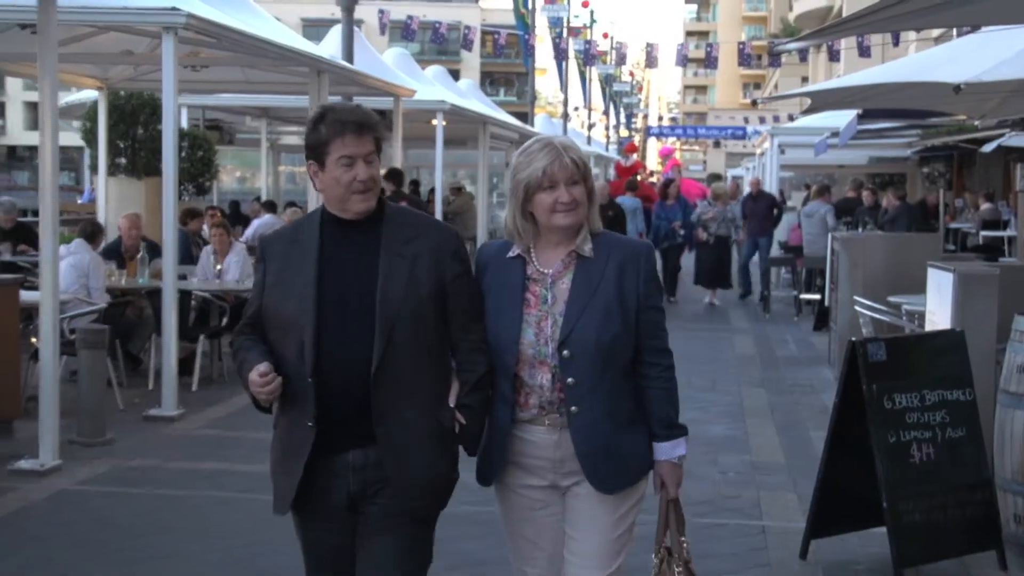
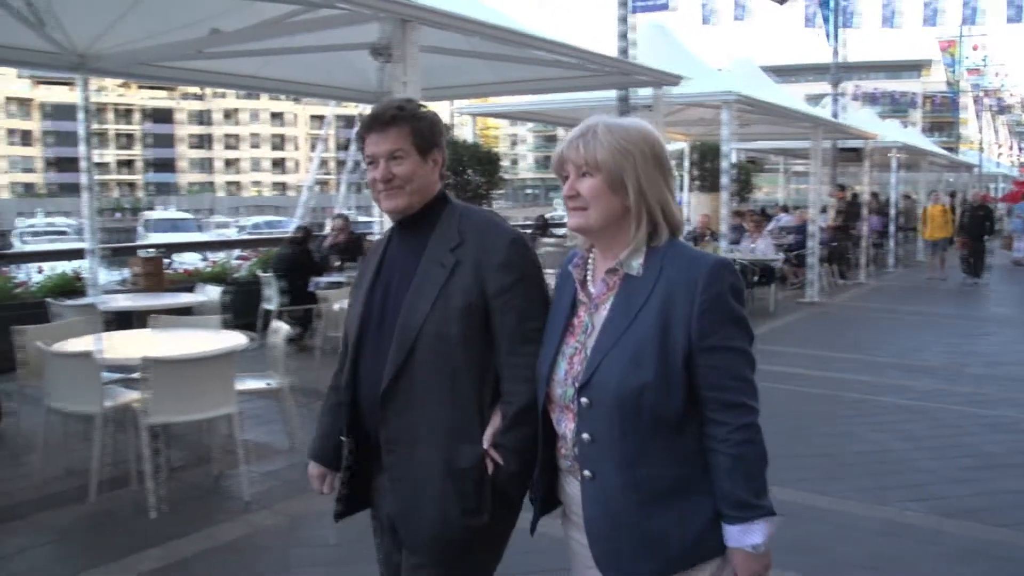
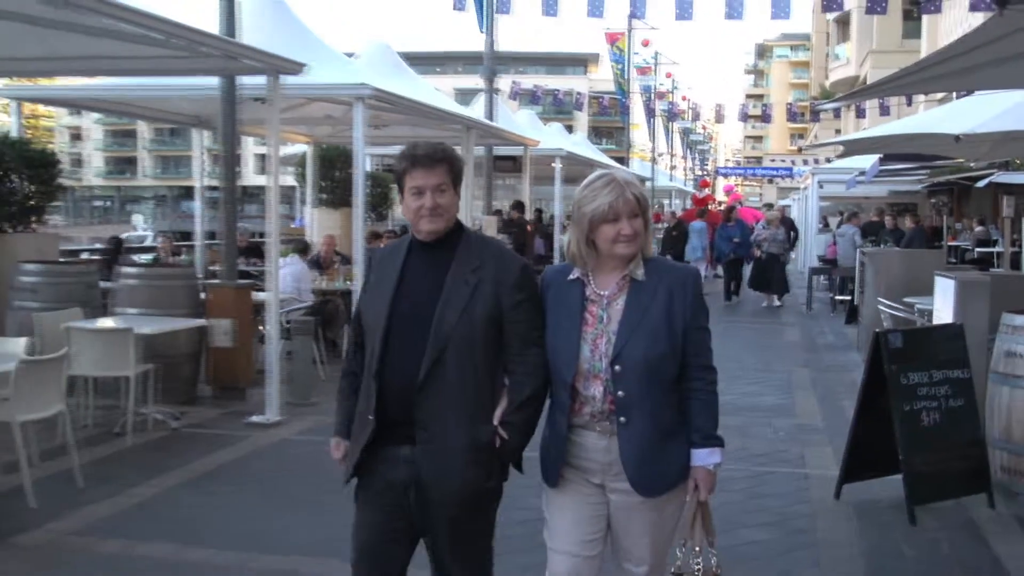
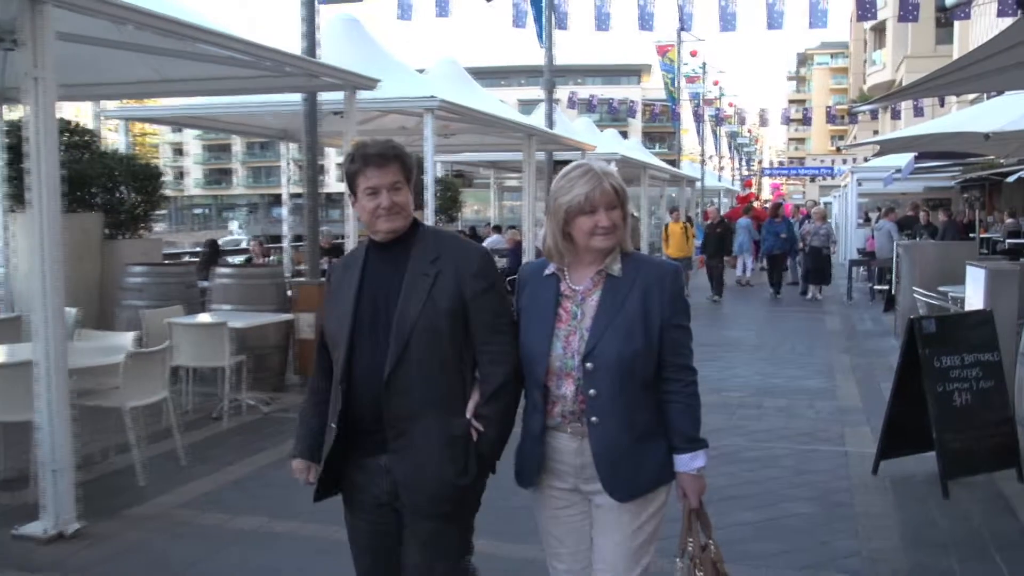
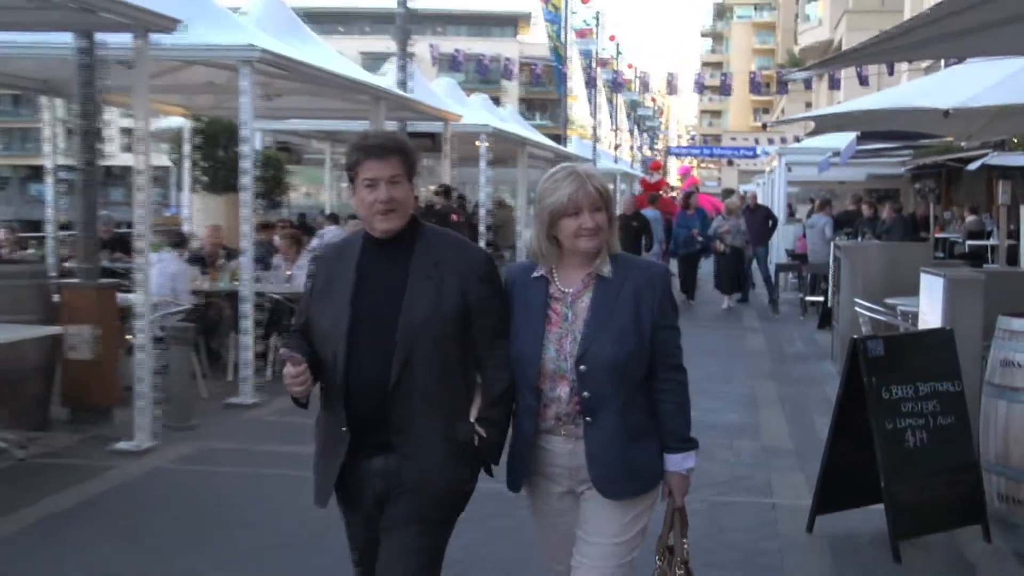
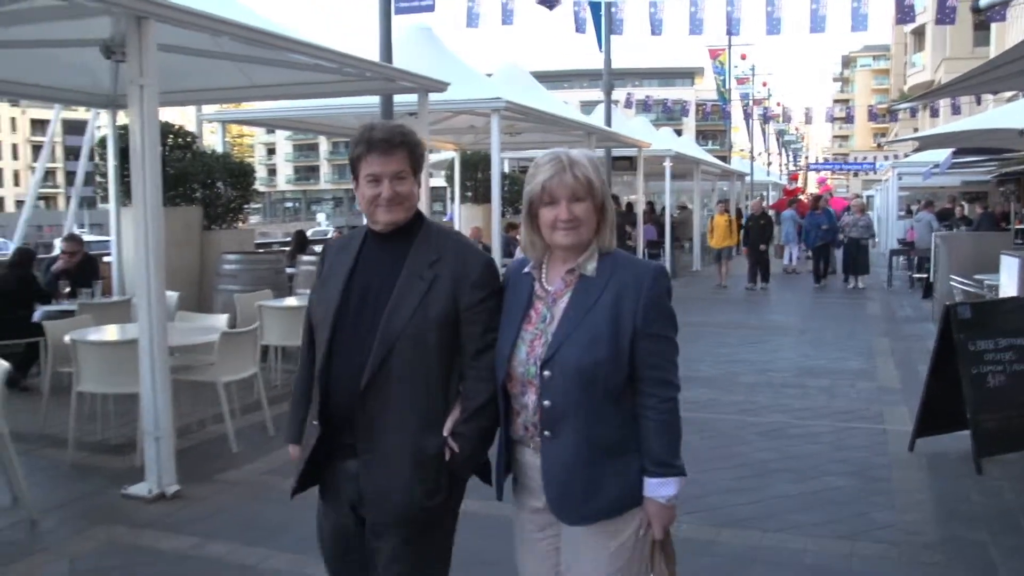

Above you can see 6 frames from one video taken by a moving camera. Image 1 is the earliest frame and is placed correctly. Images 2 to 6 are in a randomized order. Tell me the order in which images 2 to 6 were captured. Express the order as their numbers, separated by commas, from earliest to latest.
5, 3, 4, 6, 2
